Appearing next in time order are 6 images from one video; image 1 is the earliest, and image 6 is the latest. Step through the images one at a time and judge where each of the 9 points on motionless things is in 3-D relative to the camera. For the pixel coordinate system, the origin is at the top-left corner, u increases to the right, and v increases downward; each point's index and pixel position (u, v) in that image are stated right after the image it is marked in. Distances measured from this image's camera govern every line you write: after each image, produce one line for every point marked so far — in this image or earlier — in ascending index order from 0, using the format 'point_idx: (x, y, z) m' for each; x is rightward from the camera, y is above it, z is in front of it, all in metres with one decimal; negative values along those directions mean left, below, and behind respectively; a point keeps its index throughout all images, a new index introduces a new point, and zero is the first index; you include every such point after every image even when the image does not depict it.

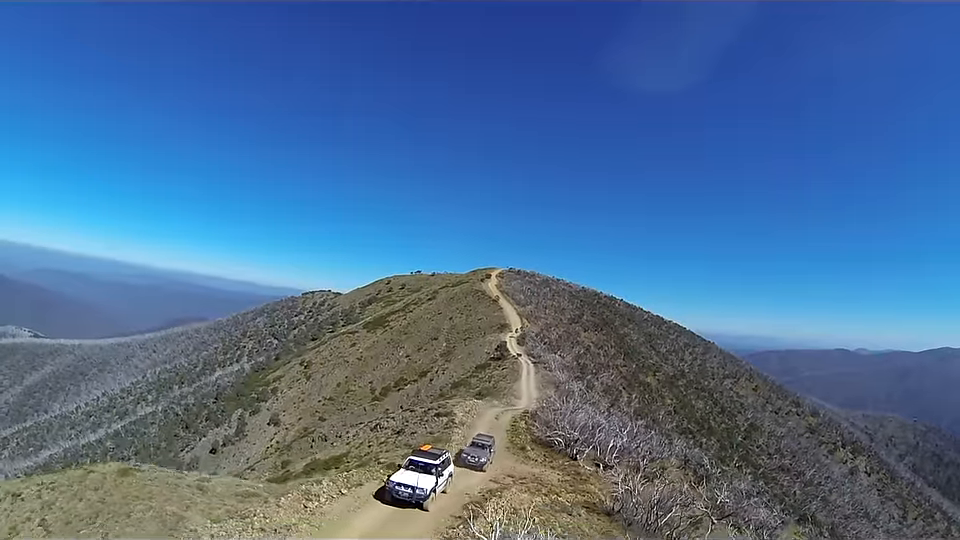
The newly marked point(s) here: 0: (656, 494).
0: (+4.7, -6.1, +13.2) m
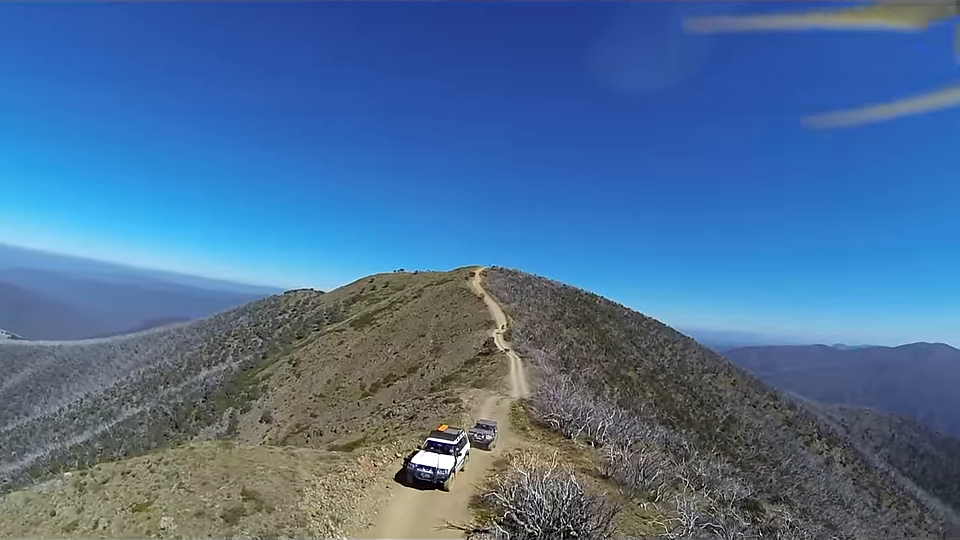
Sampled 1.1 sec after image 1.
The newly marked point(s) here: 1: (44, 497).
0: (+5.1, -6.1, +15.6) m
1: (-10.3, -5.4, +11.5) m
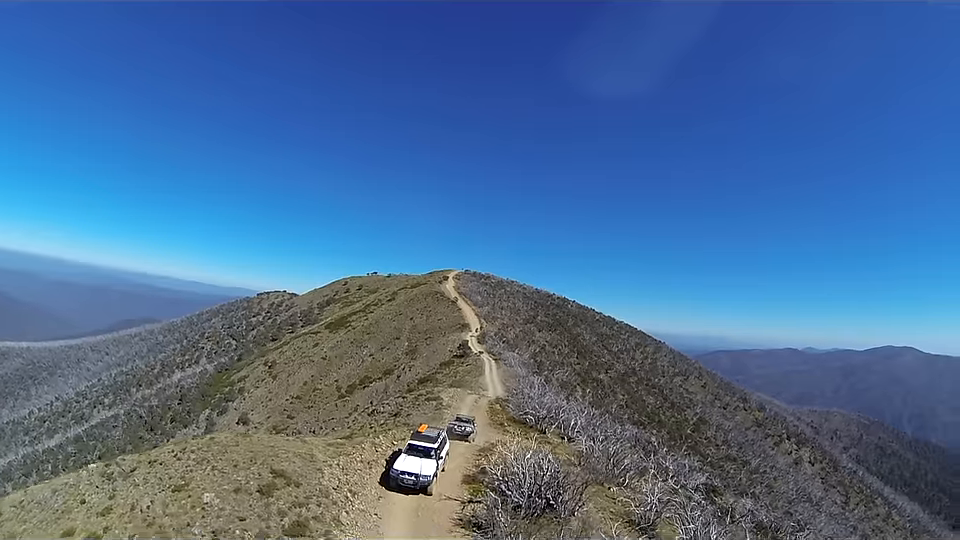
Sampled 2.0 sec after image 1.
0: (+4.7, -6.4, +17.3) m
1: (-10.5, -5.6, +12.6) m
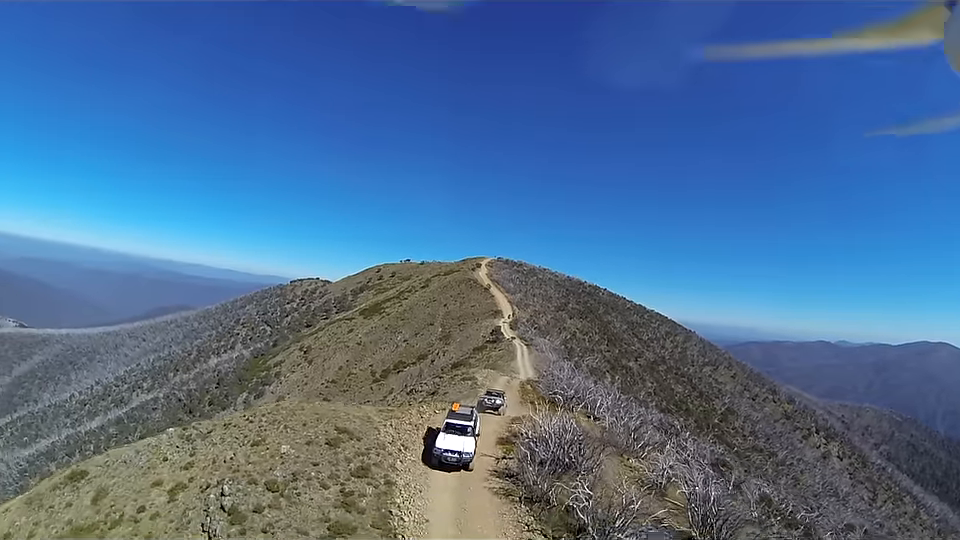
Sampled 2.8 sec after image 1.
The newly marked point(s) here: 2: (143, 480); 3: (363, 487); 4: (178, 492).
0: (+5.7, -6.1, +18.6) m
1: (-9.7, -5.3, +14.6) m
2: (-8.5, -5.2, +12.3) m
3: (-2.4, -4.5, +10.6) m
4: (-6.6, -4.8, +10.6) m
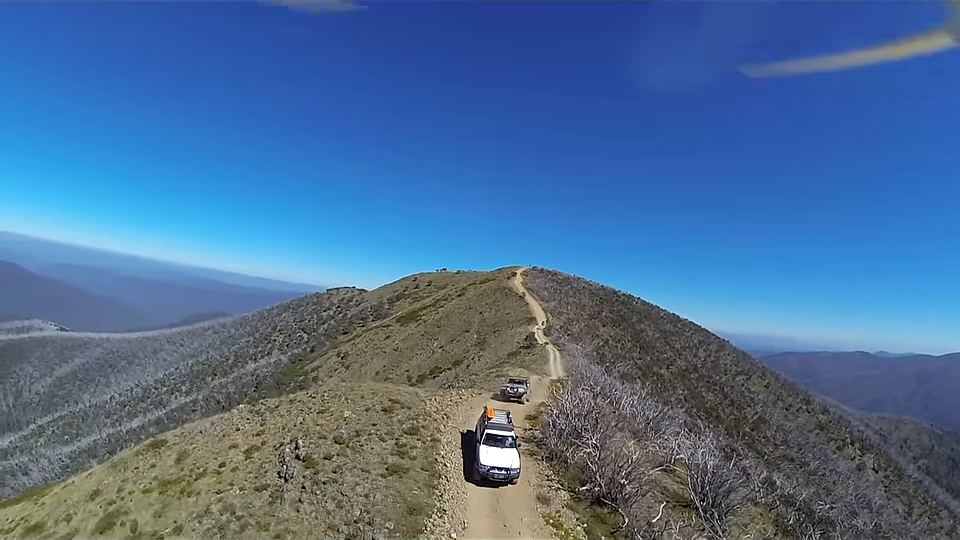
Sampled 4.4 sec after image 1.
0: (+6.7, -6.0, +20.2) m
1: (-8.9, -5.2, +16.9) m
2: (-7.7, -5.1, +14.5) m
3: (-1.8, -4.4, +12.6) m
4: (-5.9, -4.7, +12.7) m
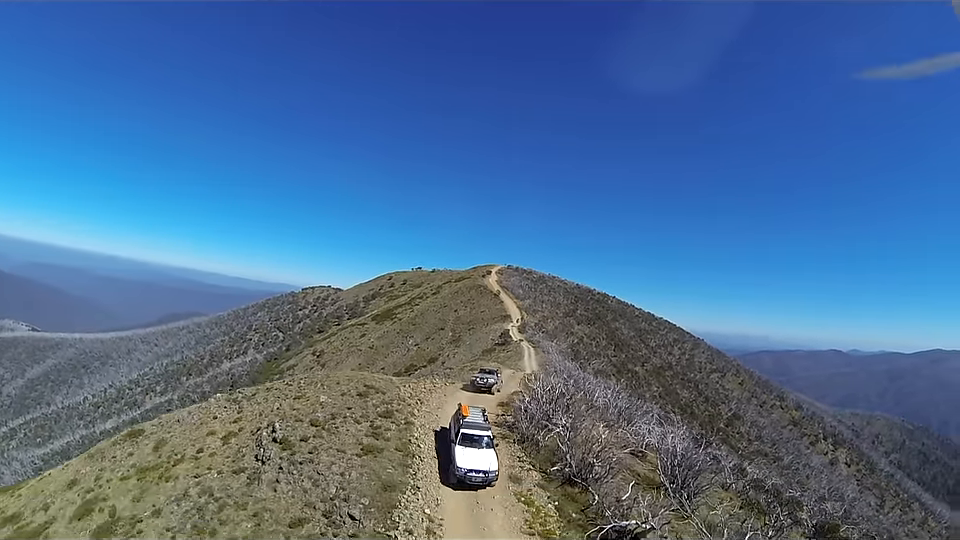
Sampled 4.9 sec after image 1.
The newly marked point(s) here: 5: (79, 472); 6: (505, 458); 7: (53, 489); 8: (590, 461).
0: (+5.9, -5.8, +20.7) m
1: (-9.6, -4.9, +16.9) m
2: (-8.4, -4.8, +14.6) m
3: (-2.4, -4.1, +12.8) m
4: (-6.5, -4.4, +12.8) m
5: (-11.6, -5.9, +14.2) m
6: (+0.6, -4.8, +12.4) m
7: (-12.1, -6.2, +13.9) m
8: (+2.6, -4.5, +11.7) m
